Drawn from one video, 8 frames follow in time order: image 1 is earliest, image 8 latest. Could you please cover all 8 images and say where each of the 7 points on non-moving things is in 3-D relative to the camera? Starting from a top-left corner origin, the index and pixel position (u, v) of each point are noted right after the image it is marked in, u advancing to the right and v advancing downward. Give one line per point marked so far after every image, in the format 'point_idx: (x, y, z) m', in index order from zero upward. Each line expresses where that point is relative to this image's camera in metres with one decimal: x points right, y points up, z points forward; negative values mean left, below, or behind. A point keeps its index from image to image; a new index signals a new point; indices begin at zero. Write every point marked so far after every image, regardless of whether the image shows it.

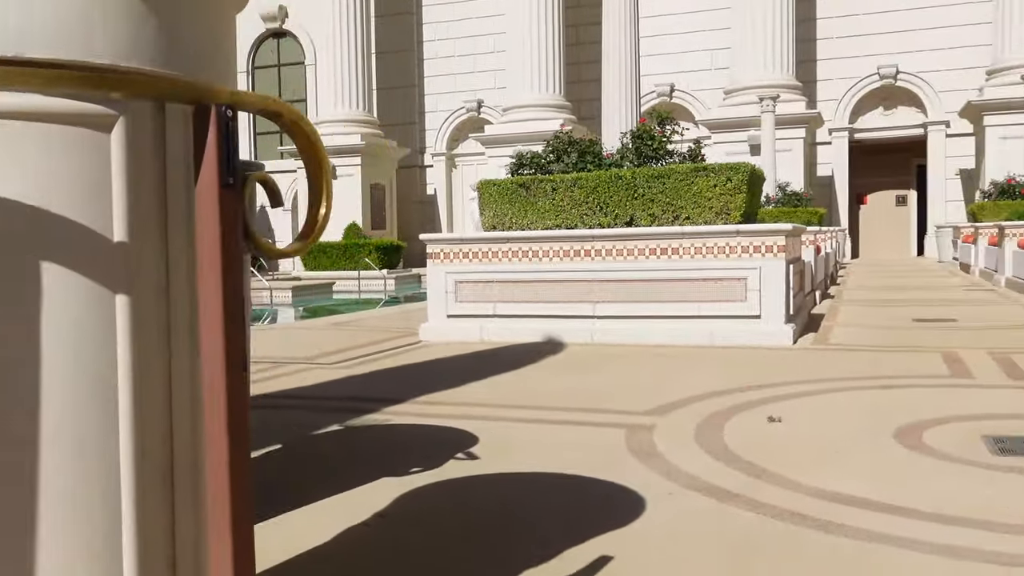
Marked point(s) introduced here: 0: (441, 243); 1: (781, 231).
0: (-0.6, +0.3, +7.4) m
1: (+1.8, +0.4, +6.5) m
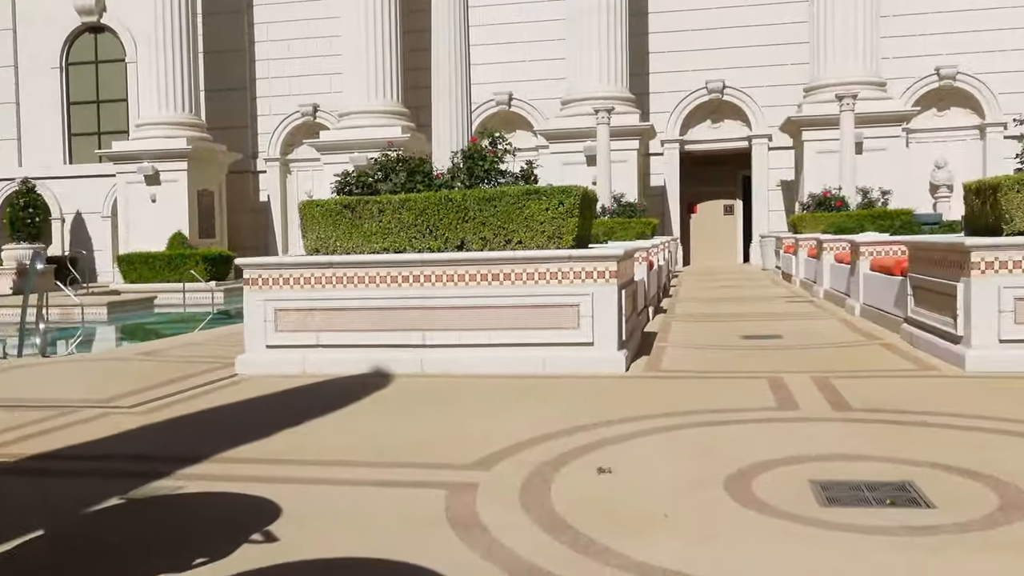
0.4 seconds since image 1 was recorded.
0: (-1.8, +0.1, +6.8) m
1: (+0.7, +0.2, +6.4) m
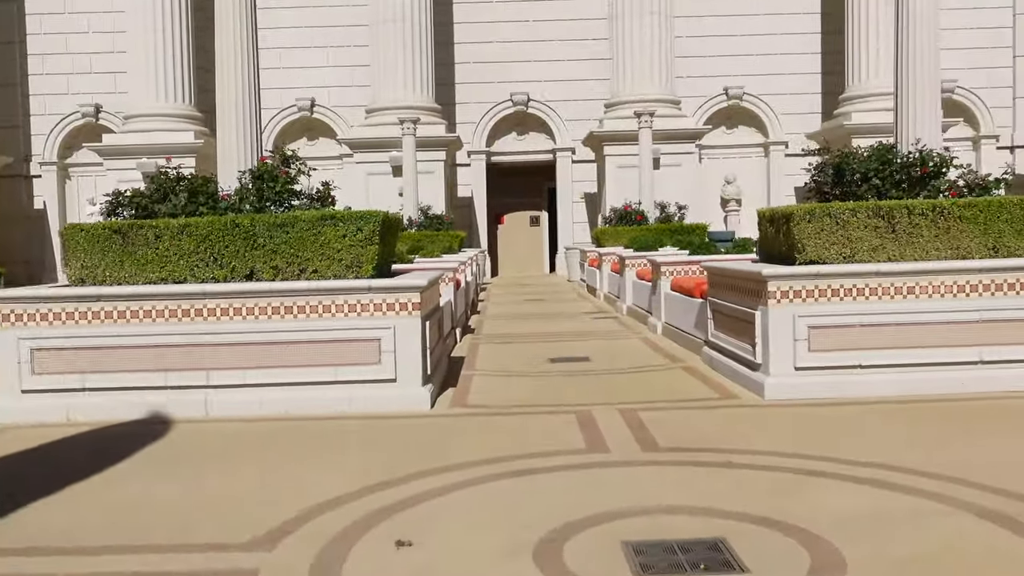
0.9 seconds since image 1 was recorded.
0: (-3.2, -0.1, +6.0) m
1: (-0.6, 0.0, +6.0) m
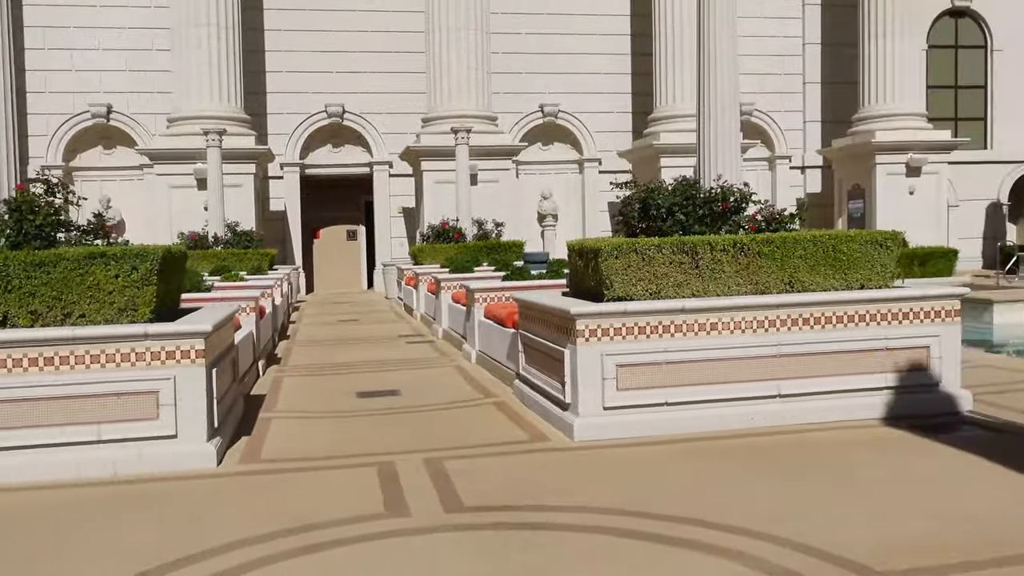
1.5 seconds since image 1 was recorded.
0: (-4.3, -0.4, +4.9) m
1: (-1.8, -0.3, +5.4) m
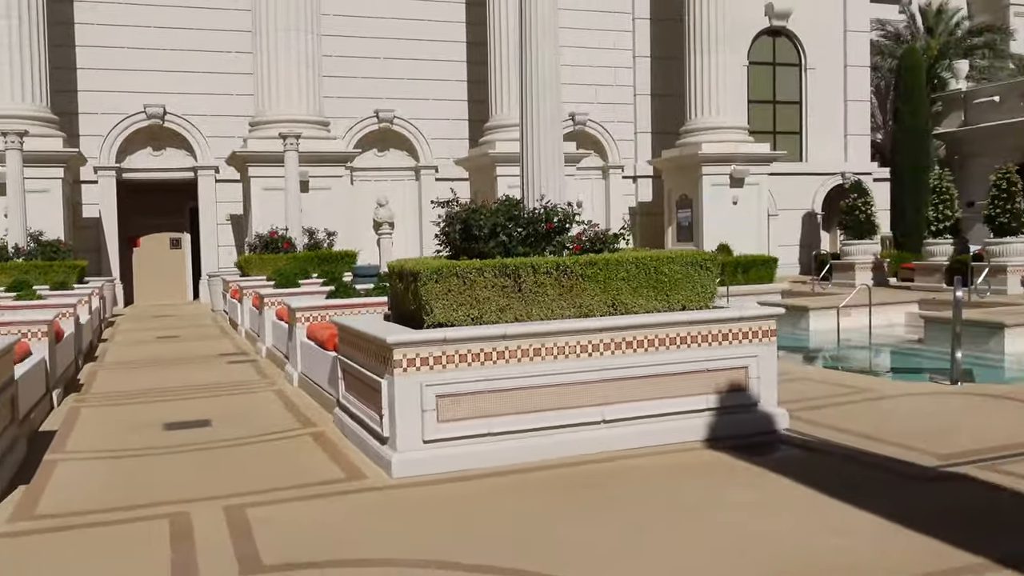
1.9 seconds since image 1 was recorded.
0: (-5.2, -0.6, +3.8) m
1: (-2.8, -0.4, +4.7) m
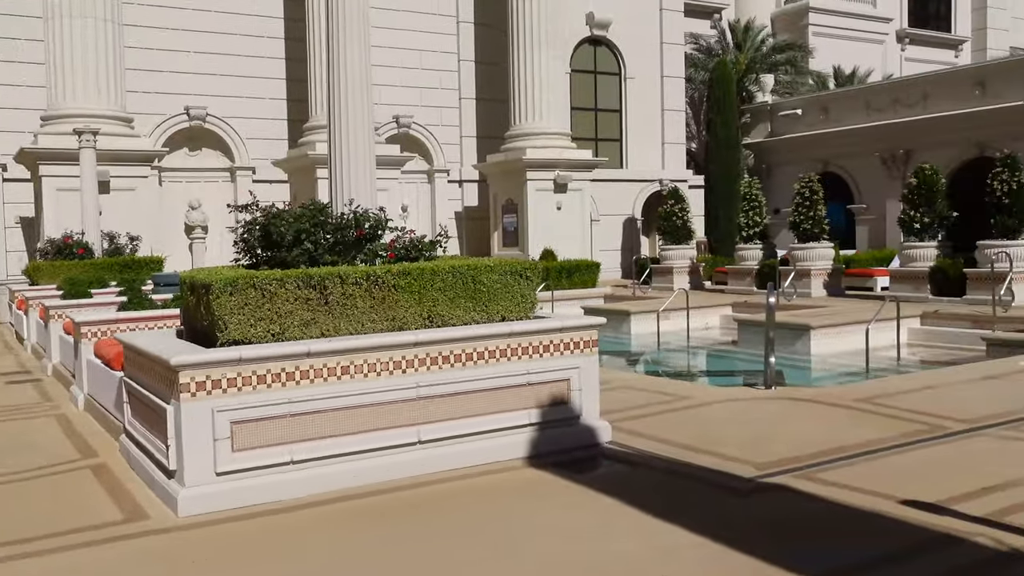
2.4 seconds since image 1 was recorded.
0: (-5.8, -0.7, +2.4) m
1: (-3.7, -0.5, +3.7) m
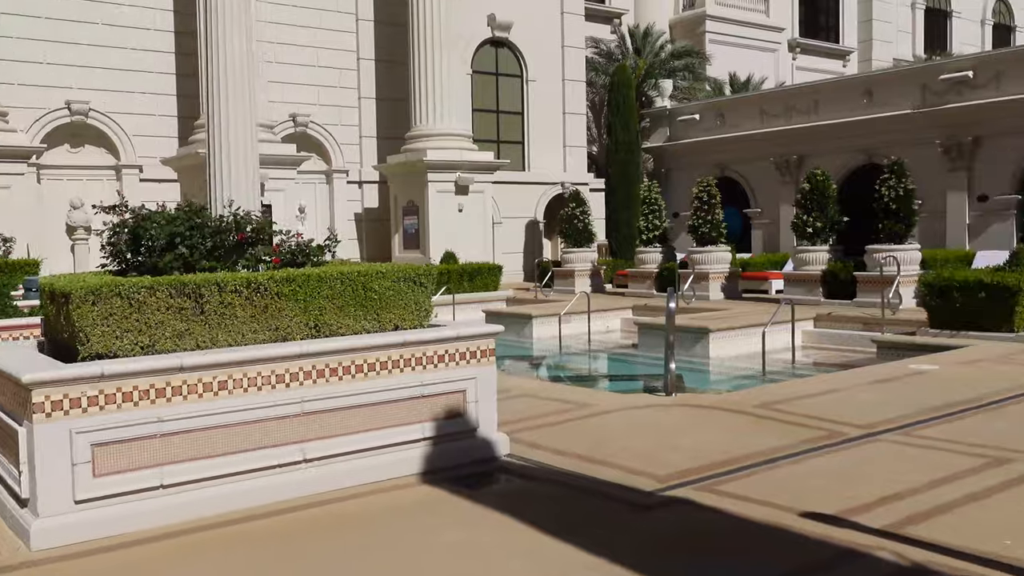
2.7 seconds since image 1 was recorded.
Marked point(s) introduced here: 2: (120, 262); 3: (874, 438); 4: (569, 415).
0: (-6.1, -0.7, +1.5) m
1: (-4.1, -0.6, +3.1) m
2: (-2.3, +0.2, +5.6) m
3: (+2.5, -1.0, +6.5) m
4: (+0.5, -1.0, +7.6) m
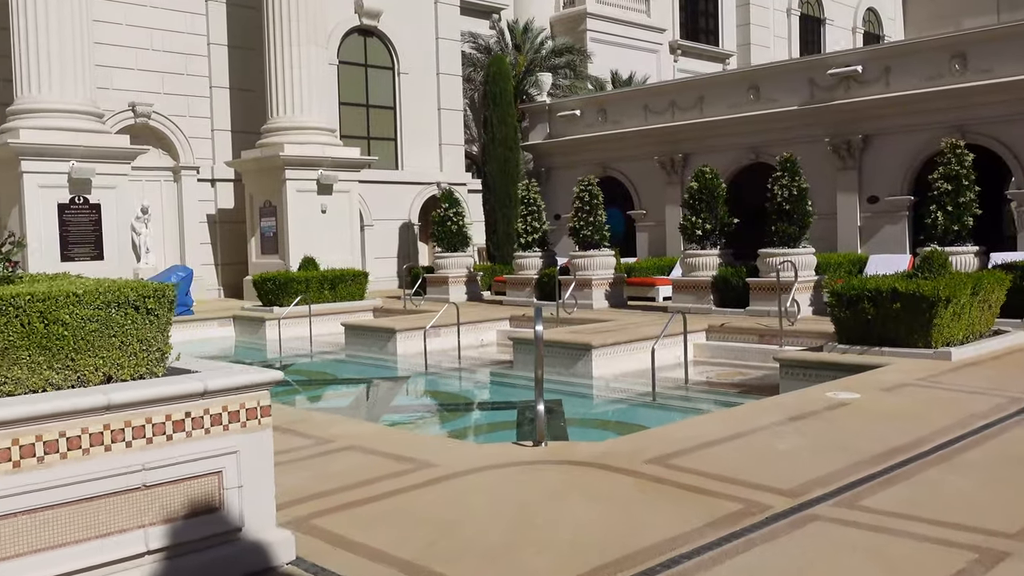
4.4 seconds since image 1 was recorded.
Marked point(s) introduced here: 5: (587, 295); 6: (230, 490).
0: (-6.4, -0.9, -1.2) m
1: (-4.6, -0.7, +0.6) m
2: (-3.2, 0.0, +3.3) m
3: (+1.5, -1.1, +4.8) m
4: (-0.6, -1.1, +5.6) m
5: (+1.5, -0.1, +18.7) m
6: (-1.2, -0.9, +4.0) m
